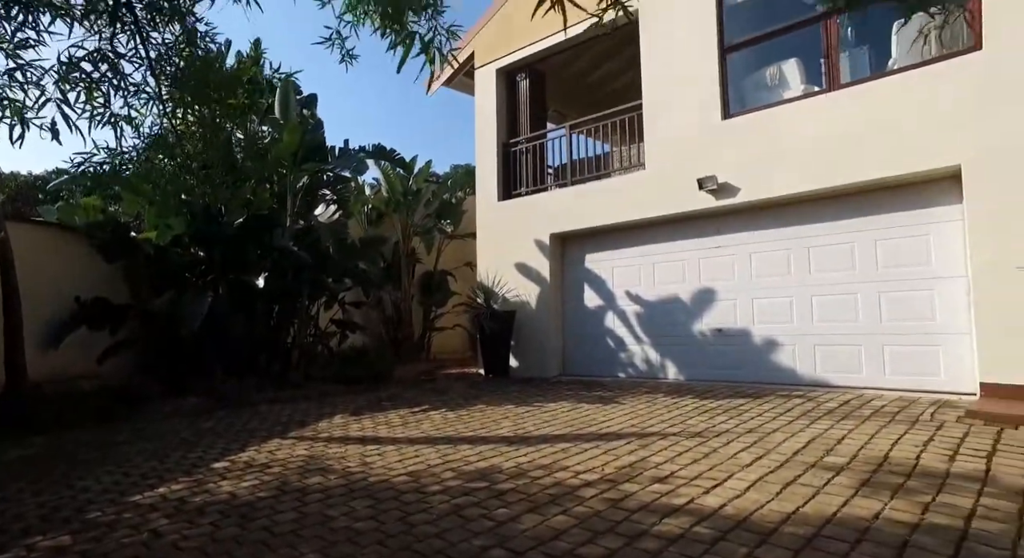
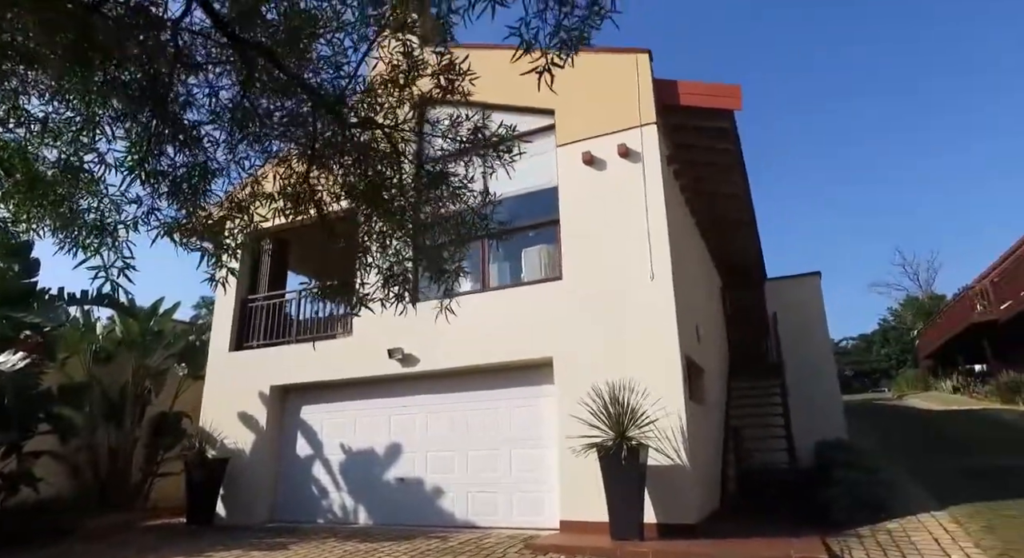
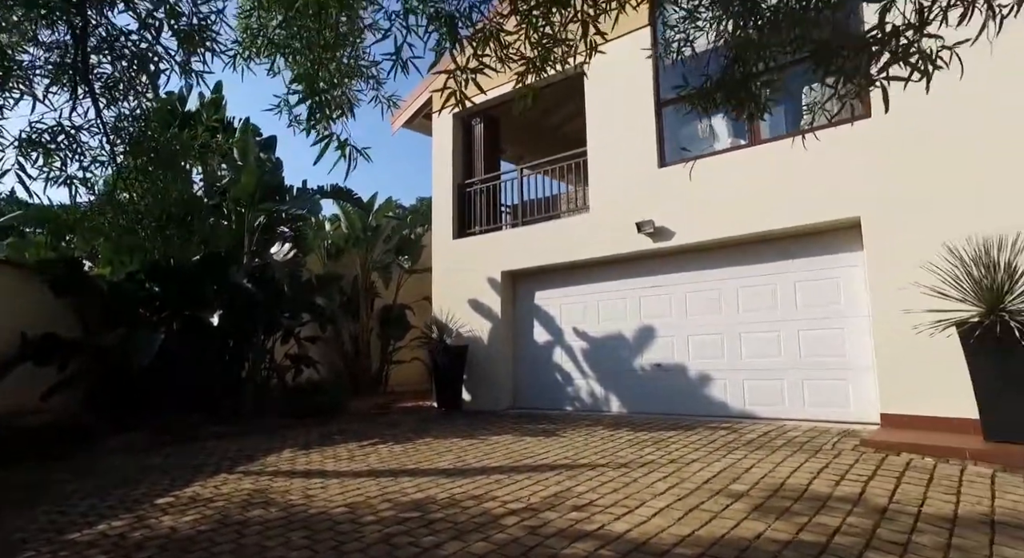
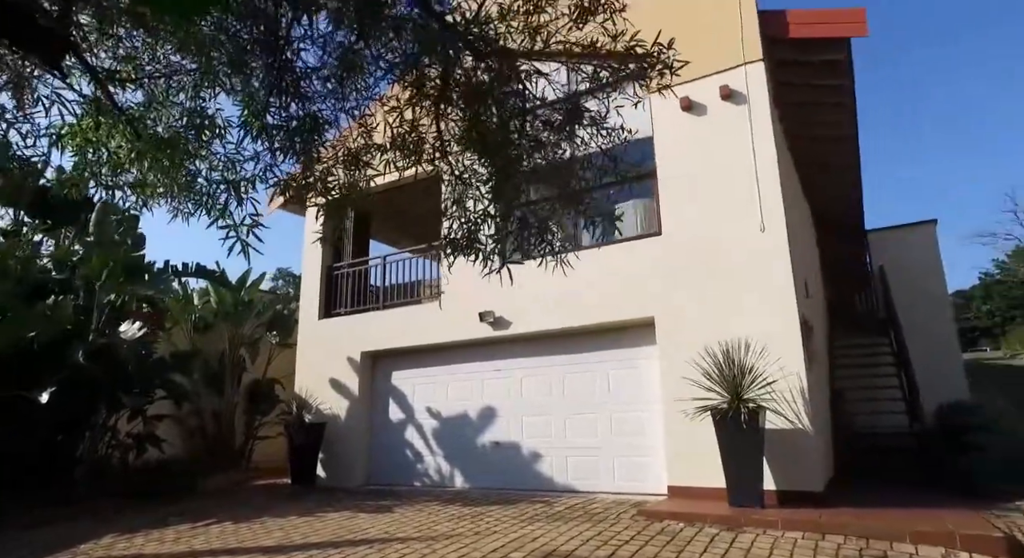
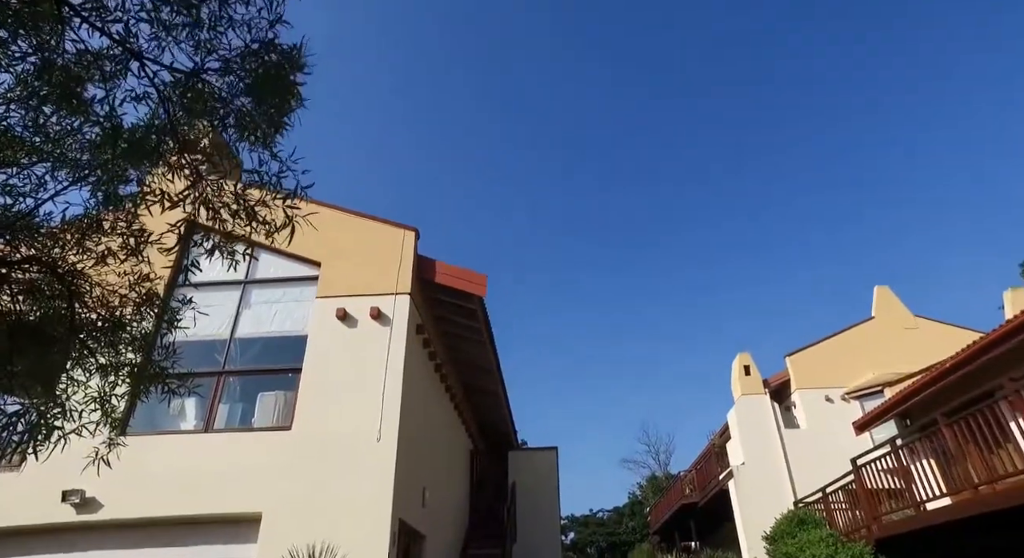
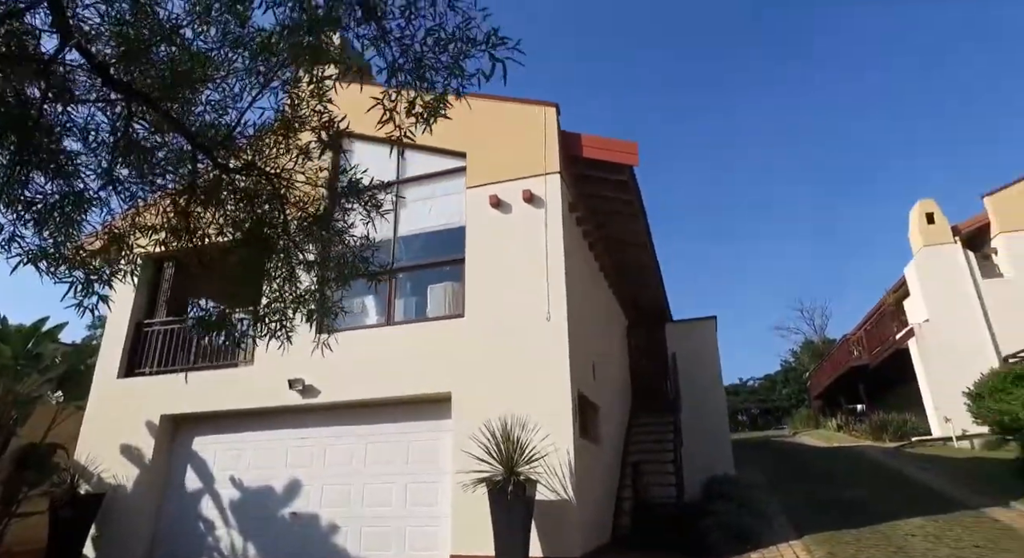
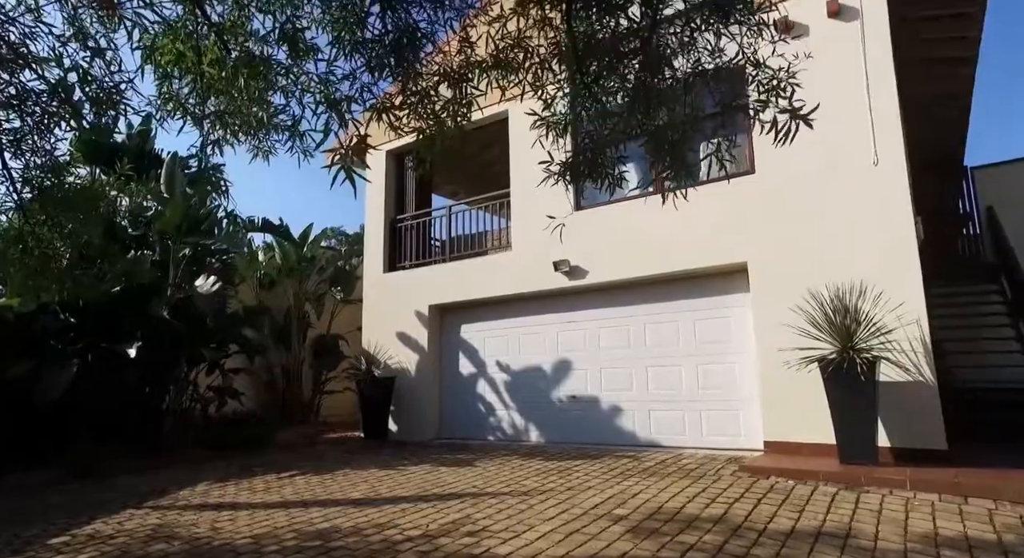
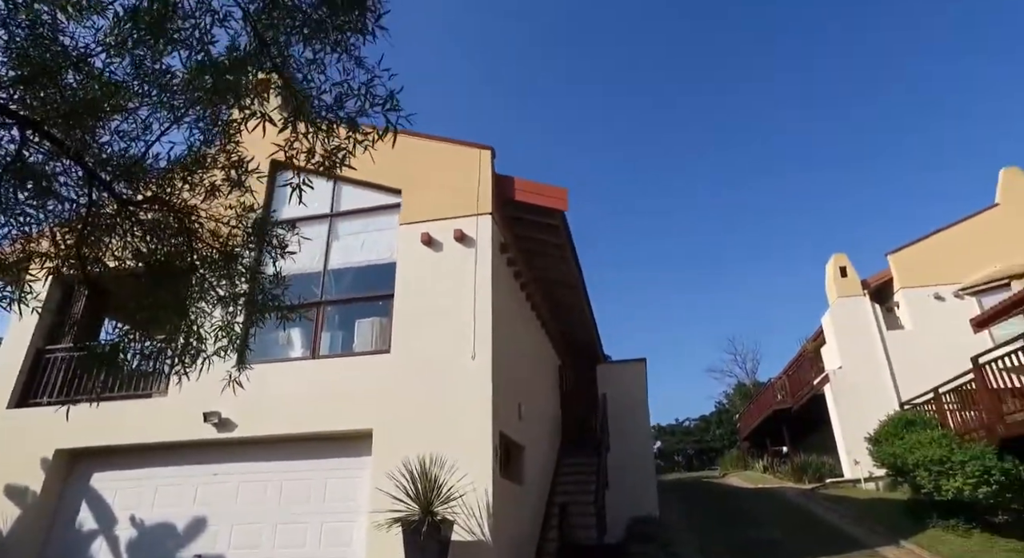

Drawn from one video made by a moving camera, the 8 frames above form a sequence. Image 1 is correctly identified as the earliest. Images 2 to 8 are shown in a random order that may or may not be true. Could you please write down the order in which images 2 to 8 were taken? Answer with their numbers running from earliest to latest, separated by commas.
3, 7, 4, 2, 6, 8, 5
